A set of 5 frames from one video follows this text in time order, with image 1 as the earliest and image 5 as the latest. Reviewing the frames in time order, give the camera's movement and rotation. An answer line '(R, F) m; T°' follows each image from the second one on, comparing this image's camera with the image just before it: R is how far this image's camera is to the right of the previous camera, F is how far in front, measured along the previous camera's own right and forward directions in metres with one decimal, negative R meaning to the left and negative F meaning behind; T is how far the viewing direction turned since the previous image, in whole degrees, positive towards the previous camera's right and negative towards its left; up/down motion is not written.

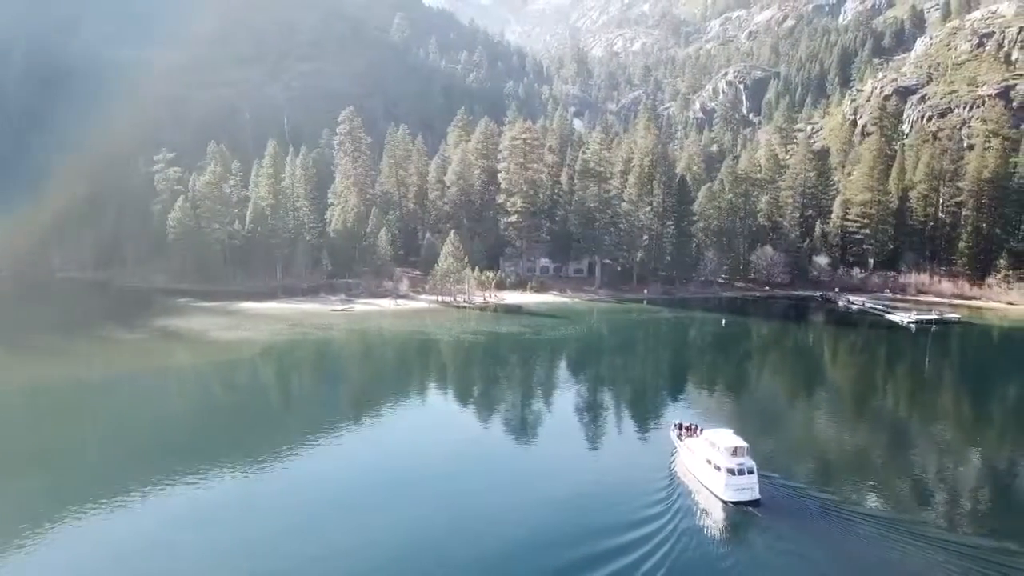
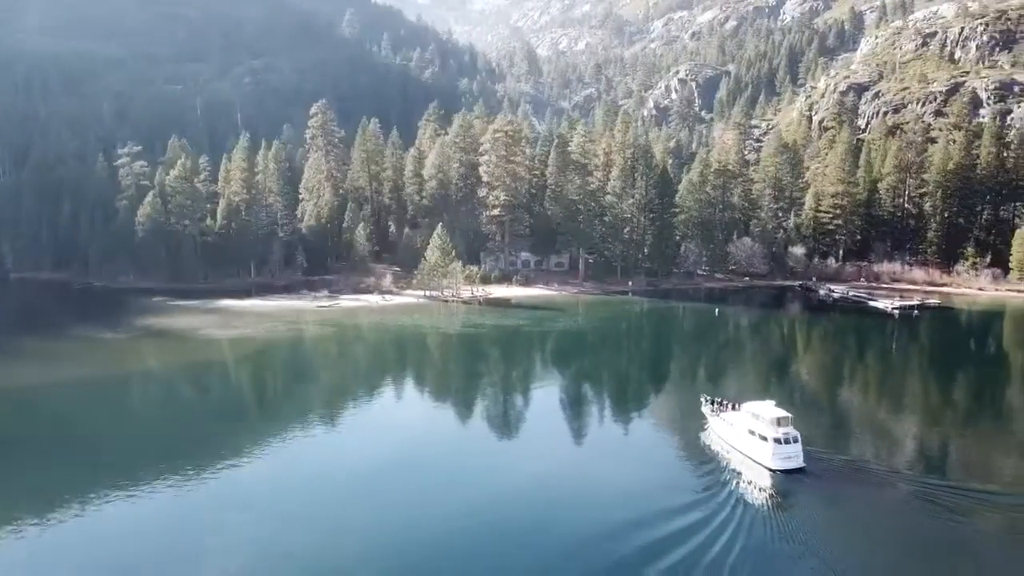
(-3.7, +0.8) m; +4°
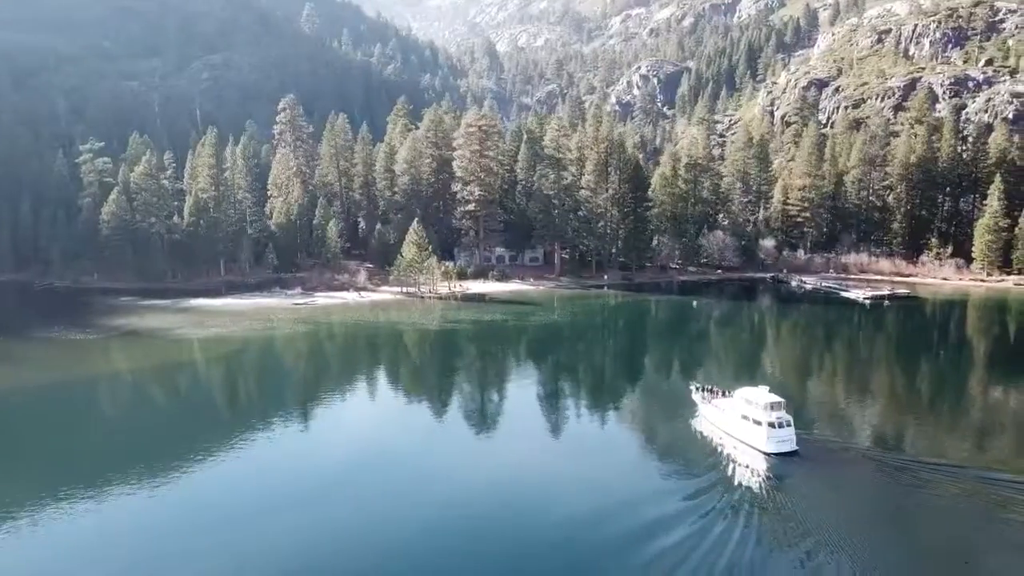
(-1.5, +0.3) m; +3°
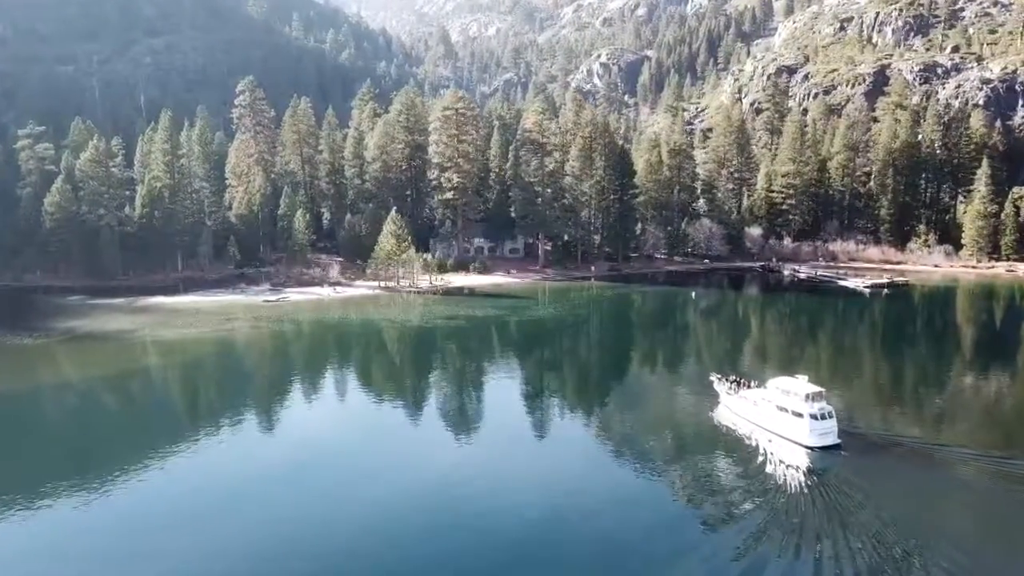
(-2.7, +3.8) m; +4°
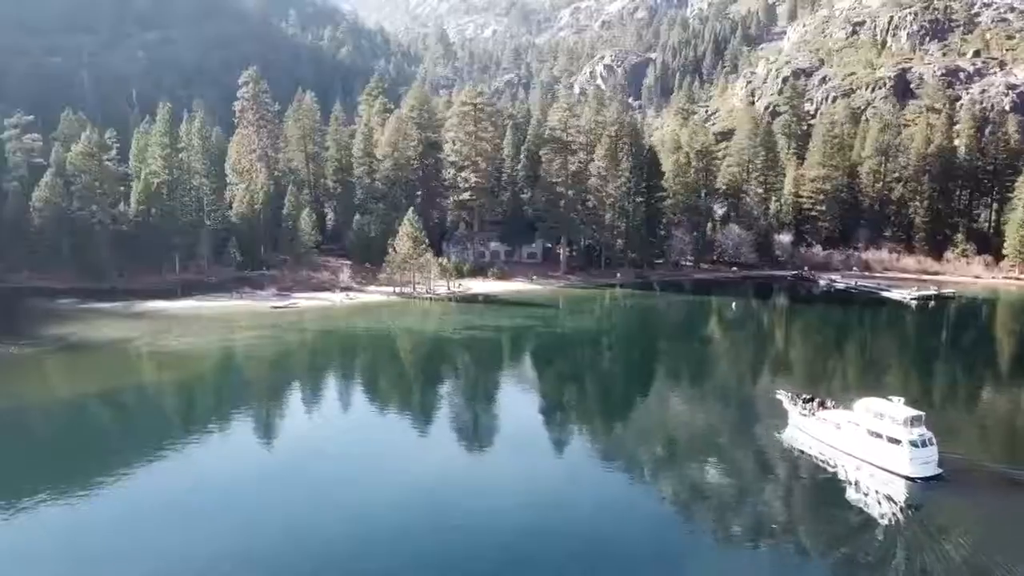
(-2.5, +3.8) m; +1°
